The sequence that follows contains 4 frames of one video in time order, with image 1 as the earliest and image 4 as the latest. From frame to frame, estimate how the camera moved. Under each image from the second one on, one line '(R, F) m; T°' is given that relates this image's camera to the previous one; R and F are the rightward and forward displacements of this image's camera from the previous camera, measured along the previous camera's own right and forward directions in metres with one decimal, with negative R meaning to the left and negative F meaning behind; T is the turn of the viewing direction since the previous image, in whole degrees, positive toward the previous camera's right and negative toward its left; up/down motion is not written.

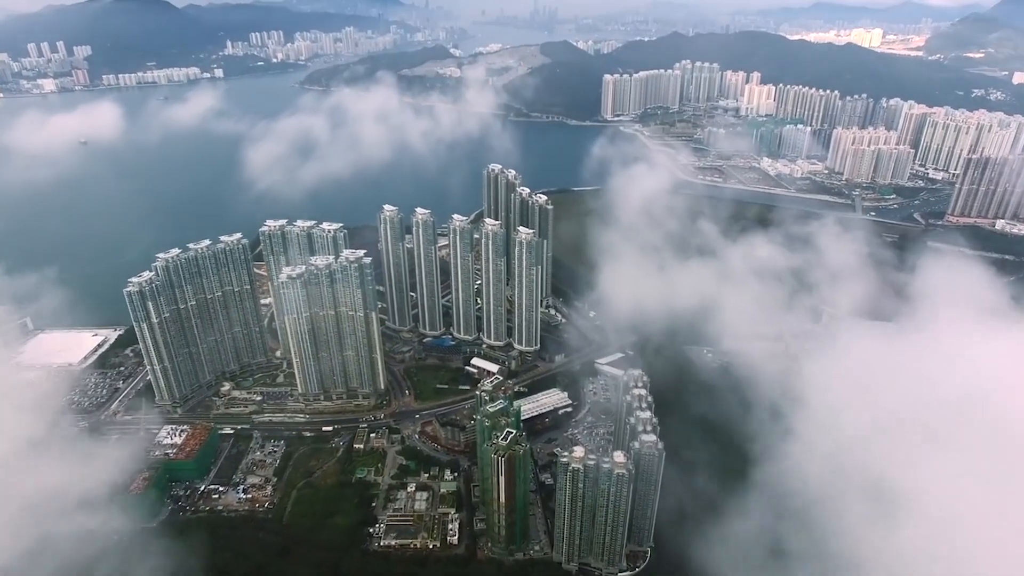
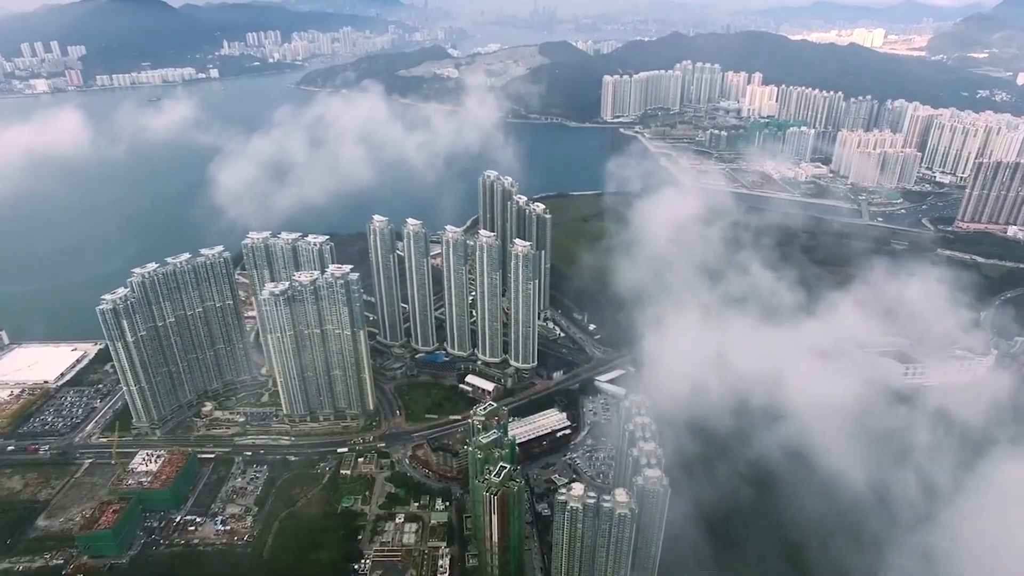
(+0.2, +1.4) m; 0°
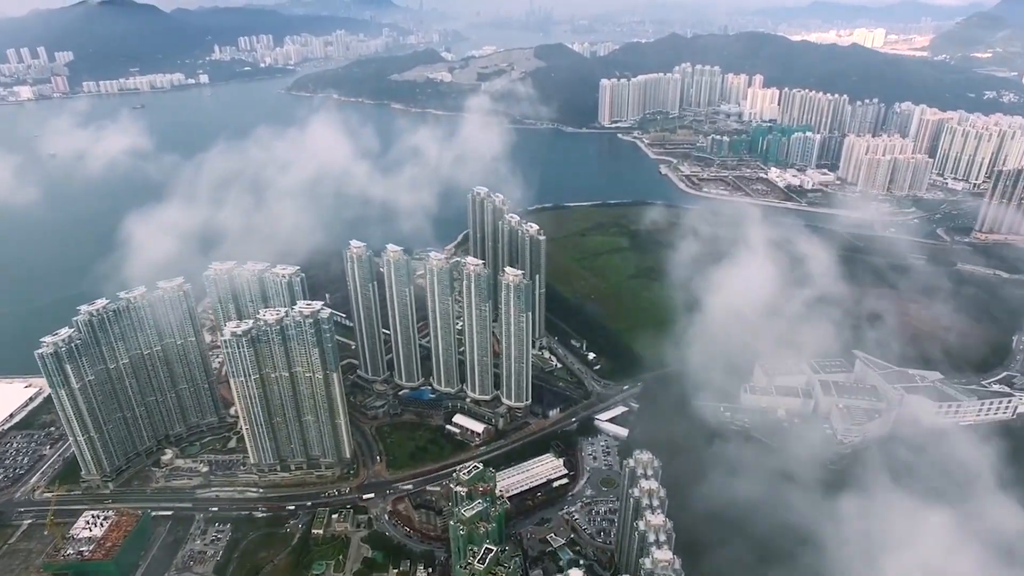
(+0.4, +2.6) m; 0°
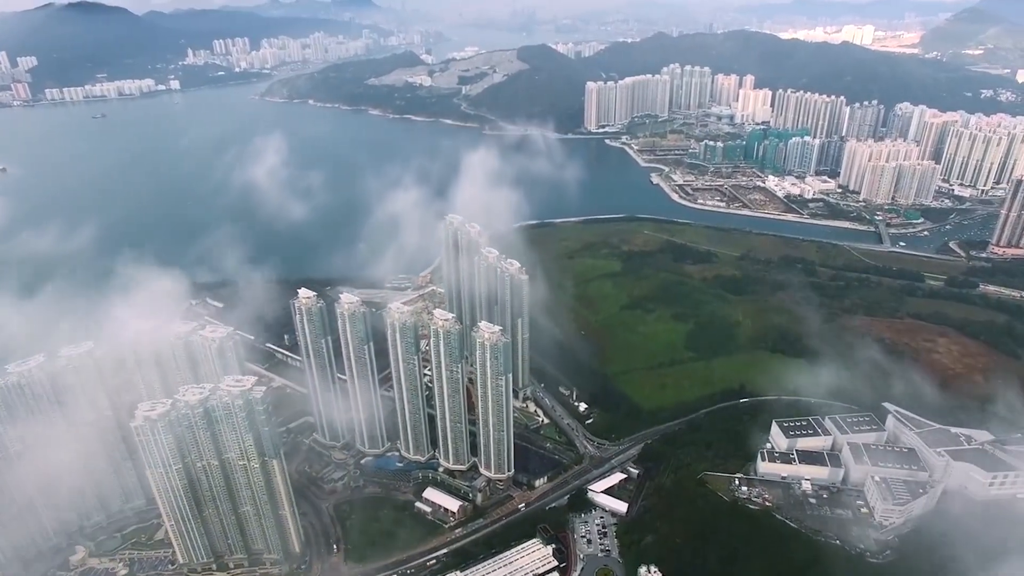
(+0.5, +3.9) m; +1°
